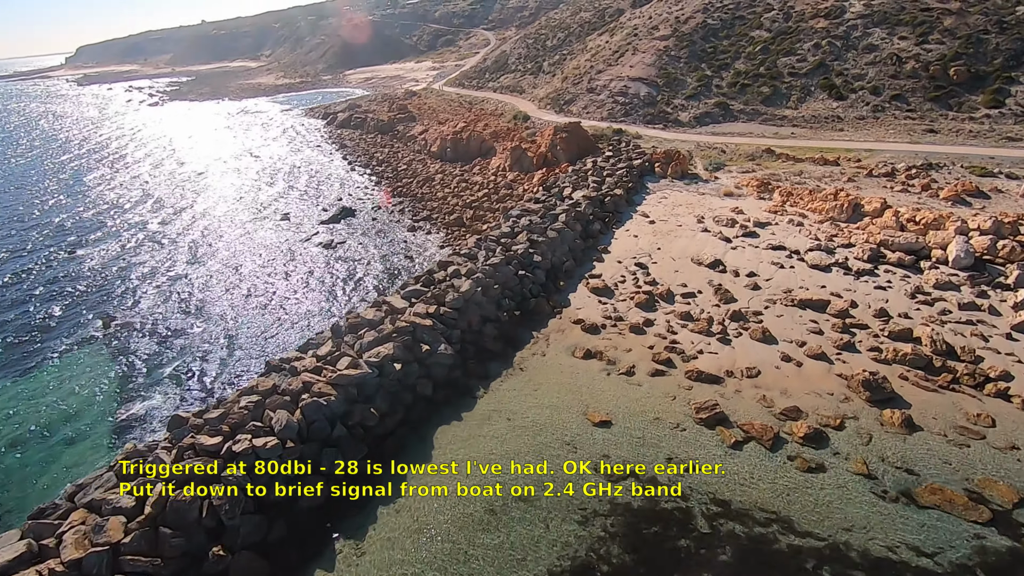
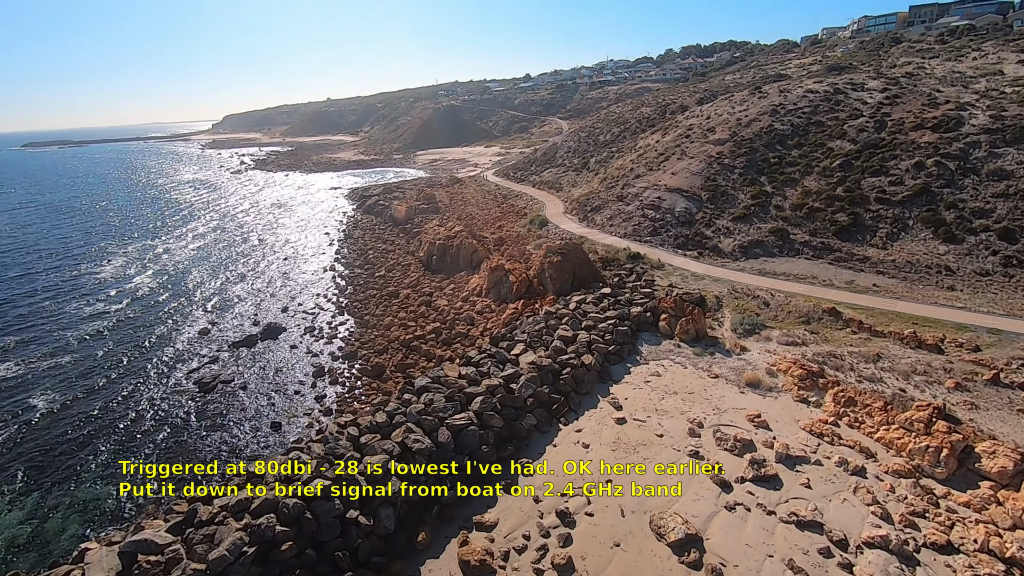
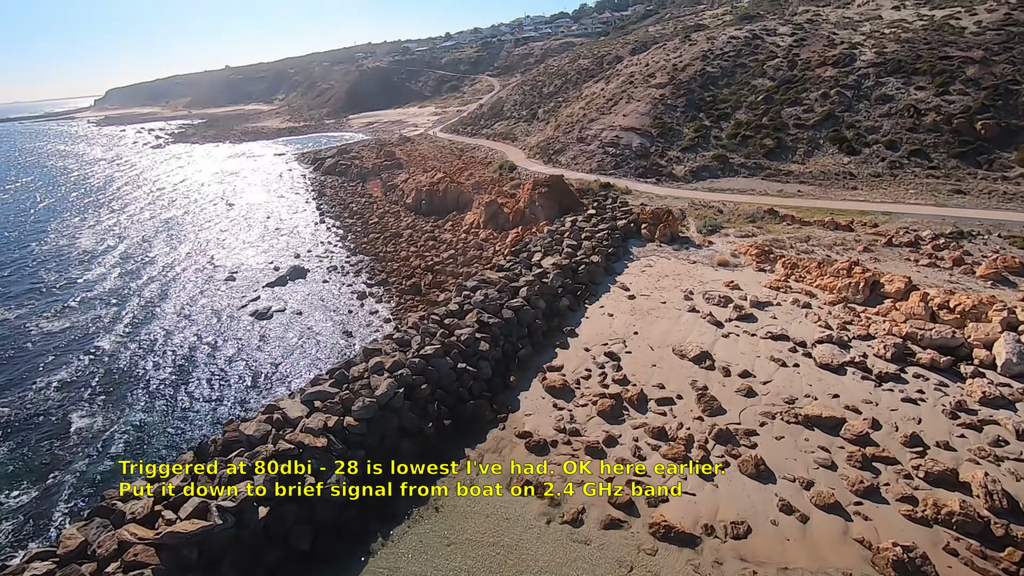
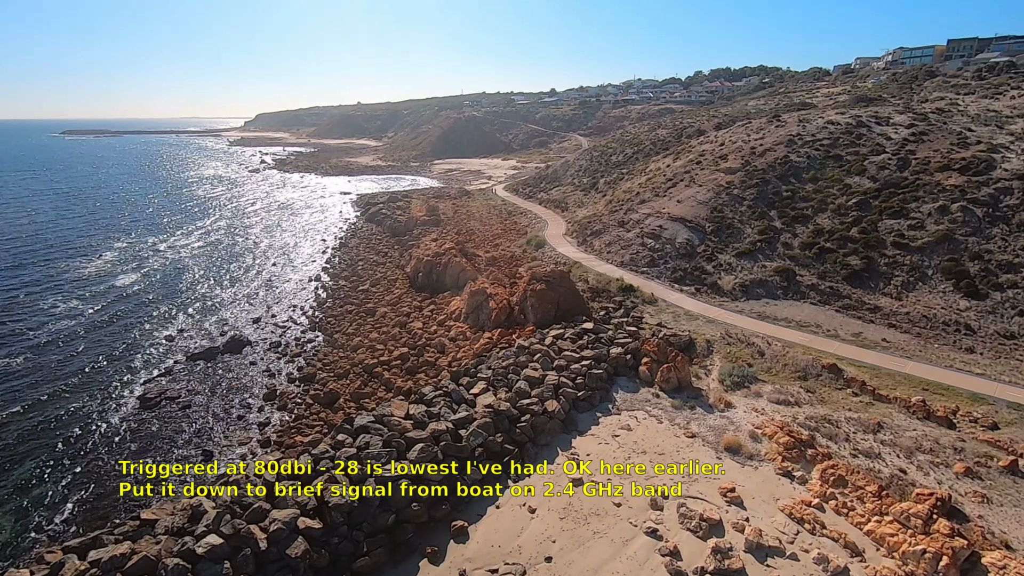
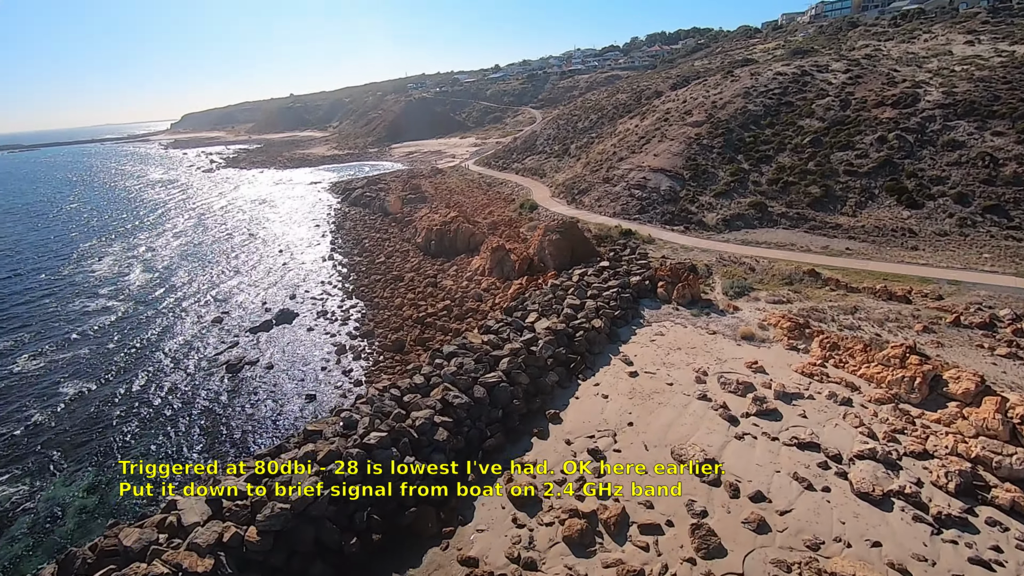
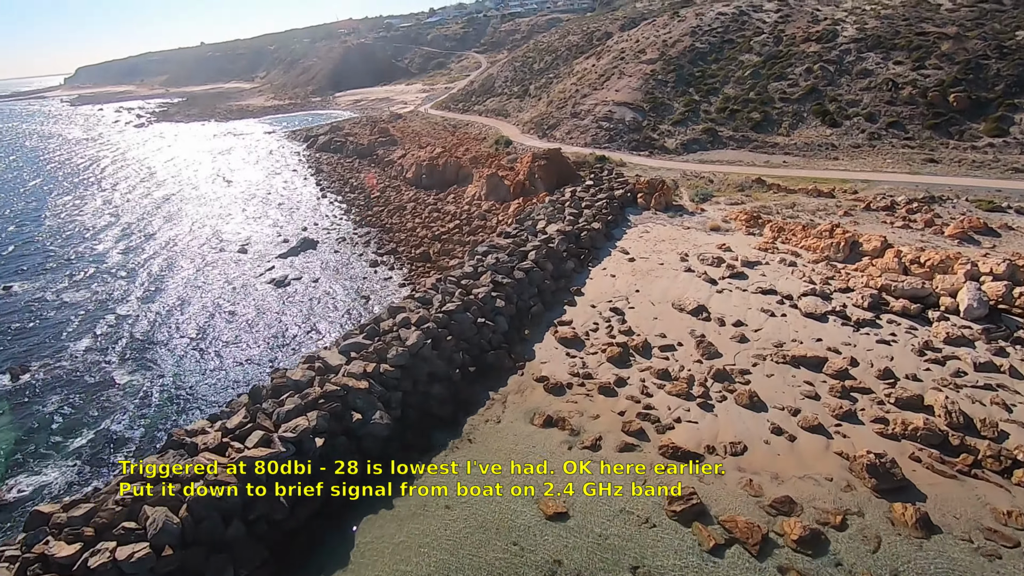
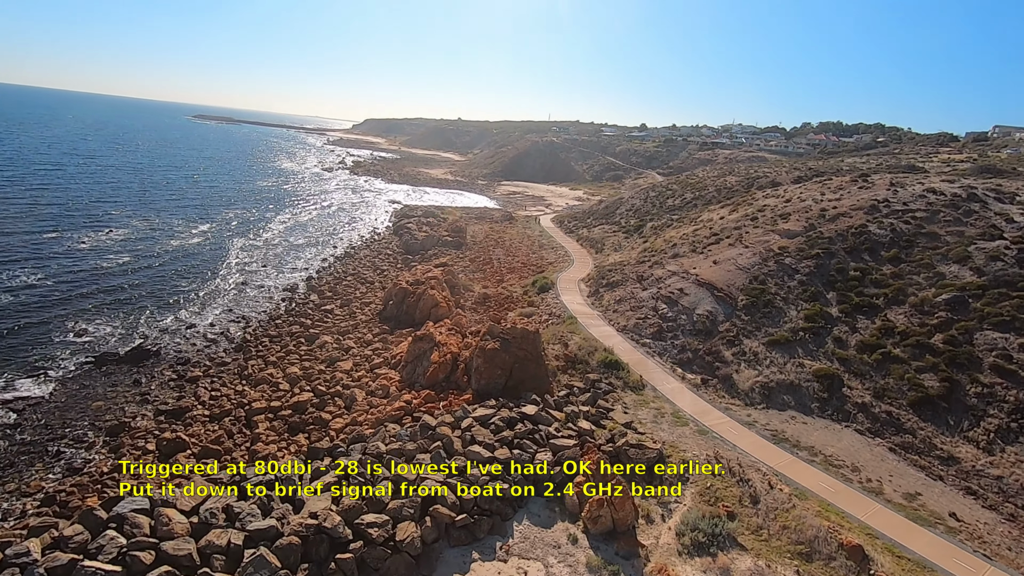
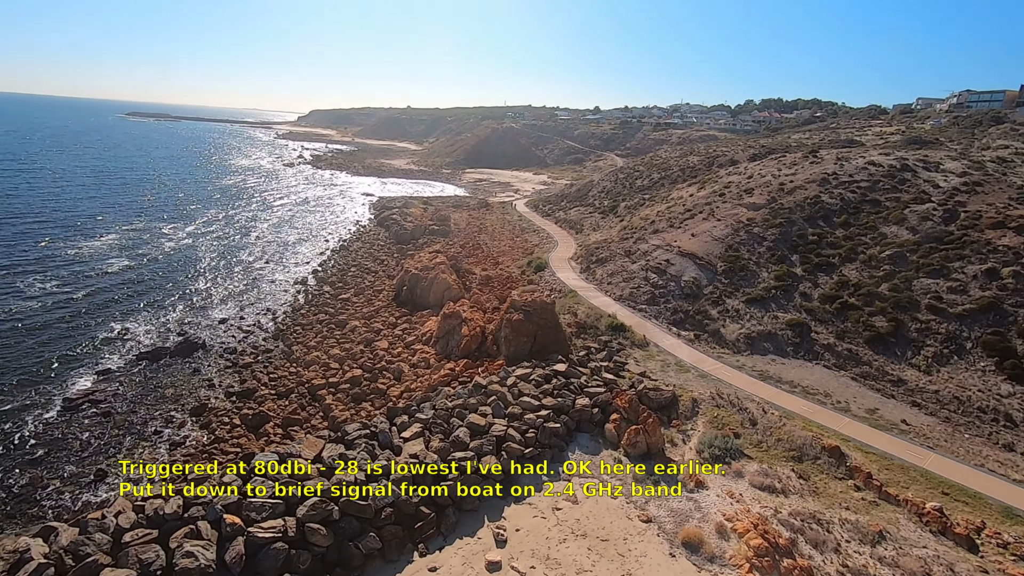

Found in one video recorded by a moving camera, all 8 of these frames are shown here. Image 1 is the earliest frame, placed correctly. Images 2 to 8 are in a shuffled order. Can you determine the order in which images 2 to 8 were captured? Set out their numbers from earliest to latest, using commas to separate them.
6, 3, 5, 2, 4, 8, 7
